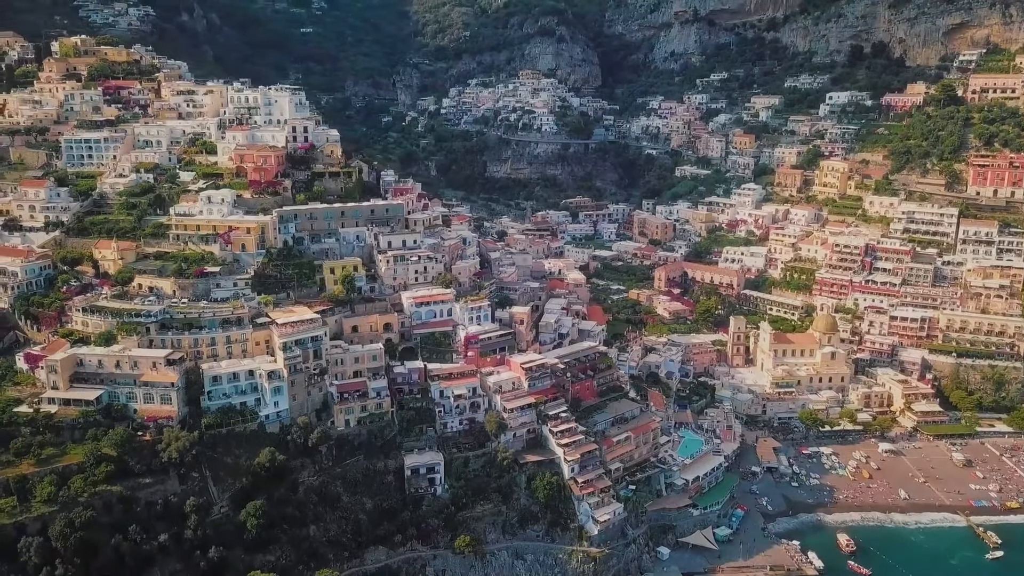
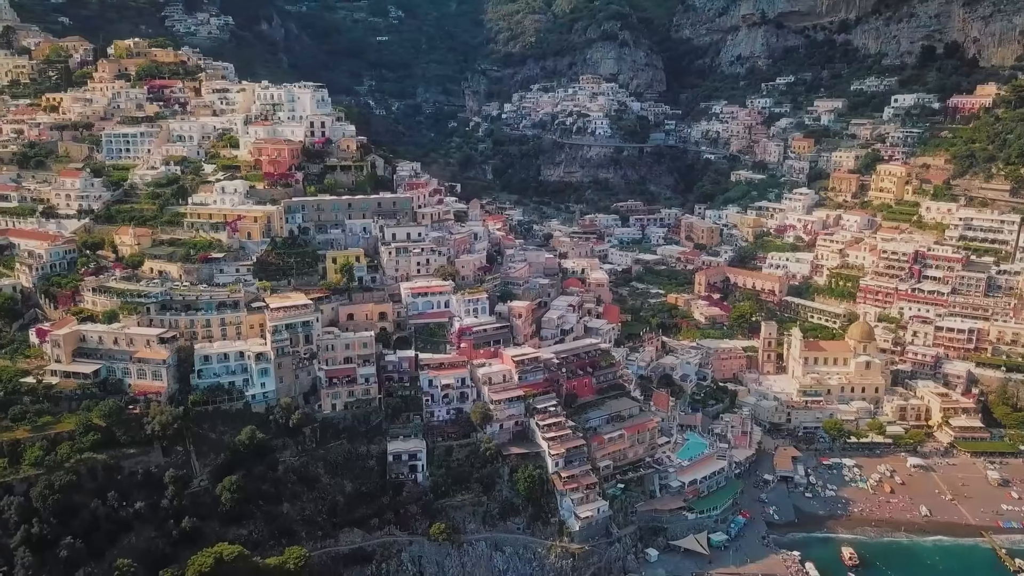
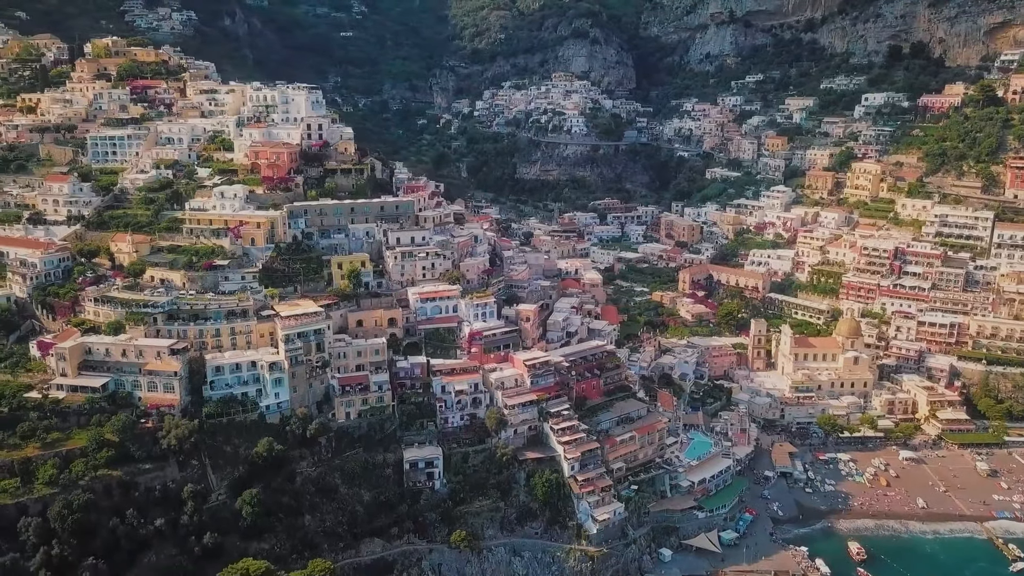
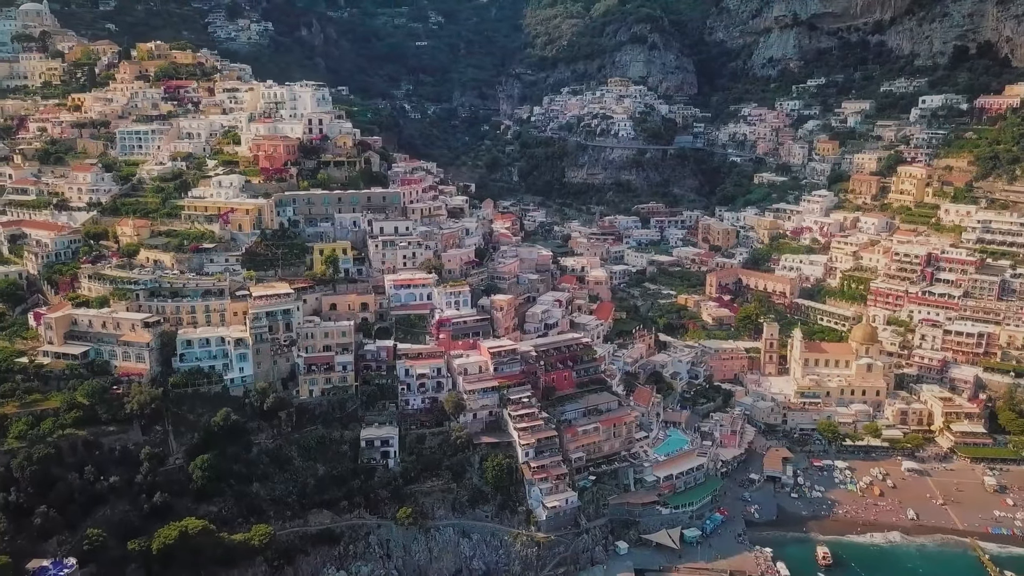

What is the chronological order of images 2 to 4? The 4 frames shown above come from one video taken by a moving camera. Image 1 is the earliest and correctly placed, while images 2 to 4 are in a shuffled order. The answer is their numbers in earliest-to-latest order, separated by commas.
3, 2, 4
